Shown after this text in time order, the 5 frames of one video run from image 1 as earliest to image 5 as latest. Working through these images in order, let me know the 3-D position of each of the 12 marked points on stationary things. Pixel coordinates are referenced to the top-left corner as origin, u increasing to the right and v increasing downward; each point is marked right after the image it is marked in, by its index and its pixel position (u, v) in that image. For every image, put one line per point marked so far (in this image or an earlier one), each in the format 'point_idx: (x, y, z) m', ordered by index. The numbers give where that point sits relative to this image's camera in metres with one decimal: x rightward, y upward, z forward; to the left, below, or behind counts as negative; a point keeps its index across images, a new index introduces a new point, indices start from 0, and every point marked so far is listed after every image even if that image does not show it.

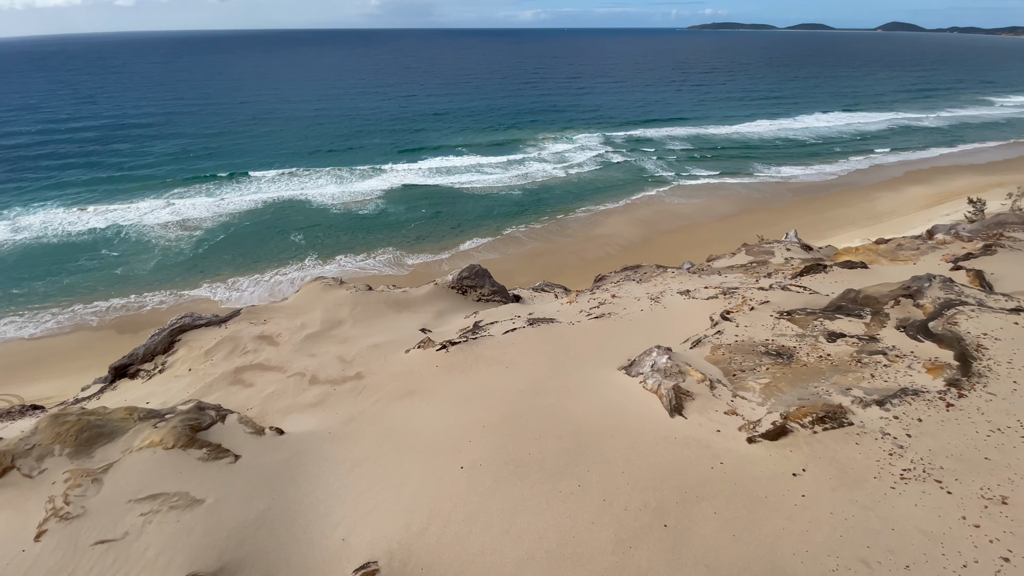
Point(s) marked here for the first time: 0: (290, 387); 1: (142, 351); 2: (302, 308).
0: (-3.6, -1.6, +7.8) m
1: (-7.3, -1.3, +9.6) m
2: (-4.6, -0.4, +10.5) m
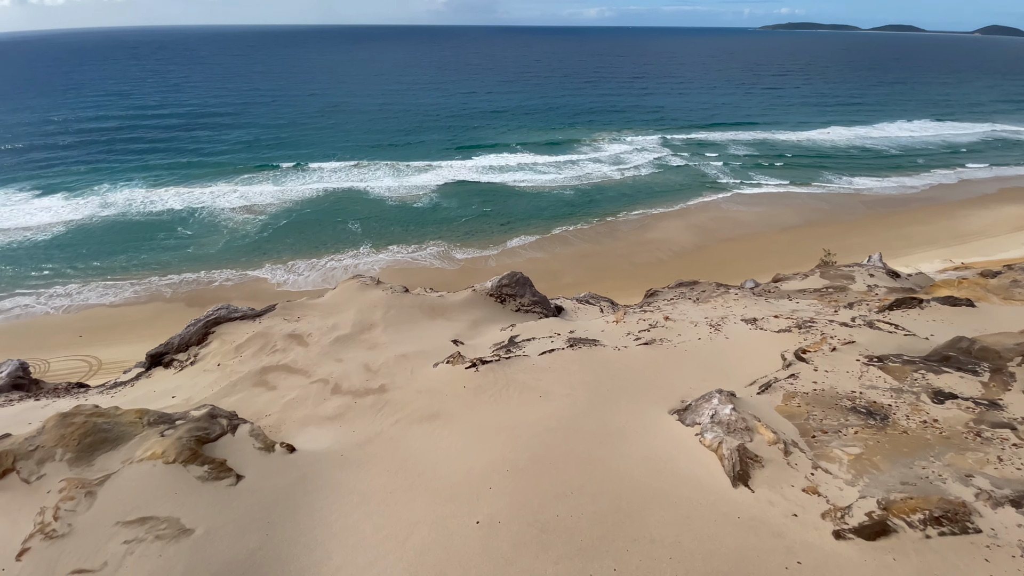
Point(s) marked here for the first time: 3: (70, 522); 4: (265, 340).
0: (-3.0, -1.6, +7.4) m
1: (-6.6, -1.0, +9.5) m
2: (-3.7, -0.4, +10.1) m
3: (-3.9, -2.0, +4.2) m
4: (-4.6, -1.0, +9.1) m
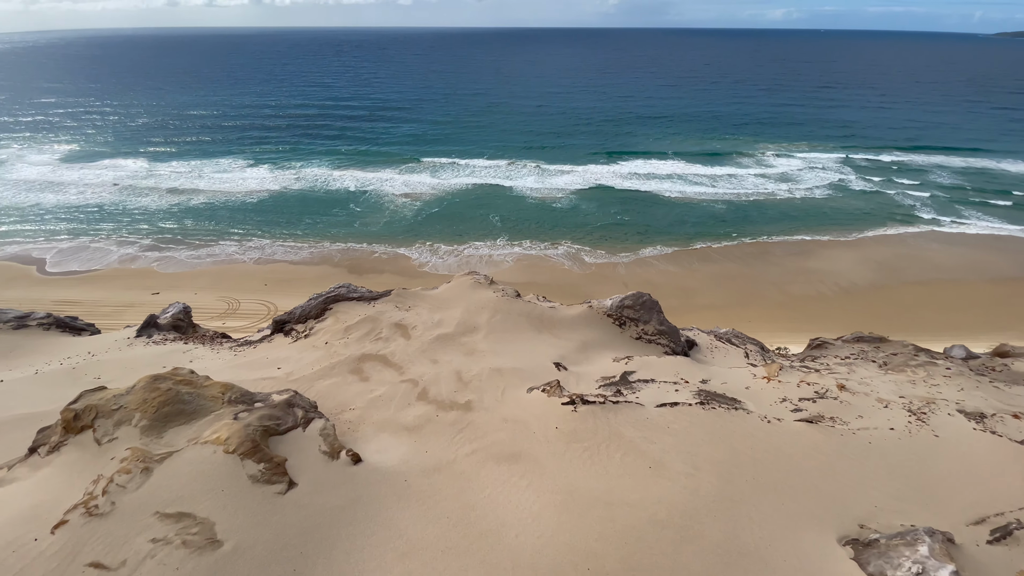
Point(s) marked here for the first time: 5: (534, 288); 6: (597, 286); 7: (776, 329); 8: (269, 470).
0: (-1.6, -1.5, +6.8) m
1: (-4.4, -0.5, +9.8) m
2: (-1.3, -0.3, +9.7) m
3: (-3.3, -1.7, +4.0) m
4: (-2.6, -0.7, +8.9) m
5: (+0.8, 0.0, +19.9) m
6: (+3.3, +0.3, +20.2) m
7: (+9.2, -1.5, +16.8) m
8: (-2.3, -1.7, +4.5) m
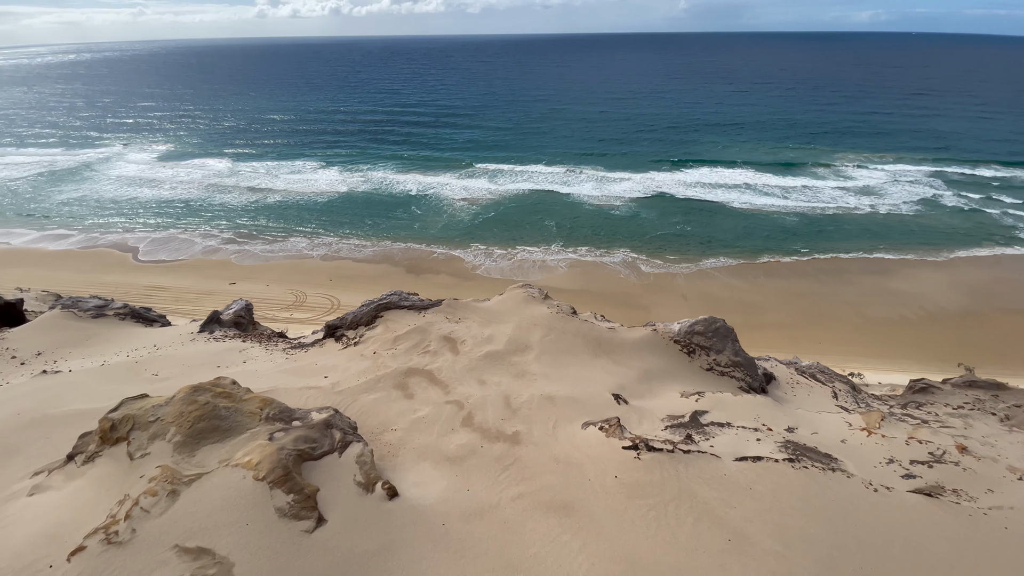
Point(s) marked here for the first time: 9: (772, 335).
0: (-0.9, -1.7, +6.4) m
1: (-3.3, -0.6, +9.7) m
2: (-0.3, -0.5, +9.2) m
3: (-2.9, -1.8, +3.7) m
4: (-1.6, -0.9, +8.5) m
5: (+3.0, -0.5, +19.1) m
6: (+5.5, -0.3, +19.1) m
7: (+11.0, -2.3, +15.1) m
8: (-1.8, -1.9, +4.2) m
9: (+8.9, -1.6, +16.6) m
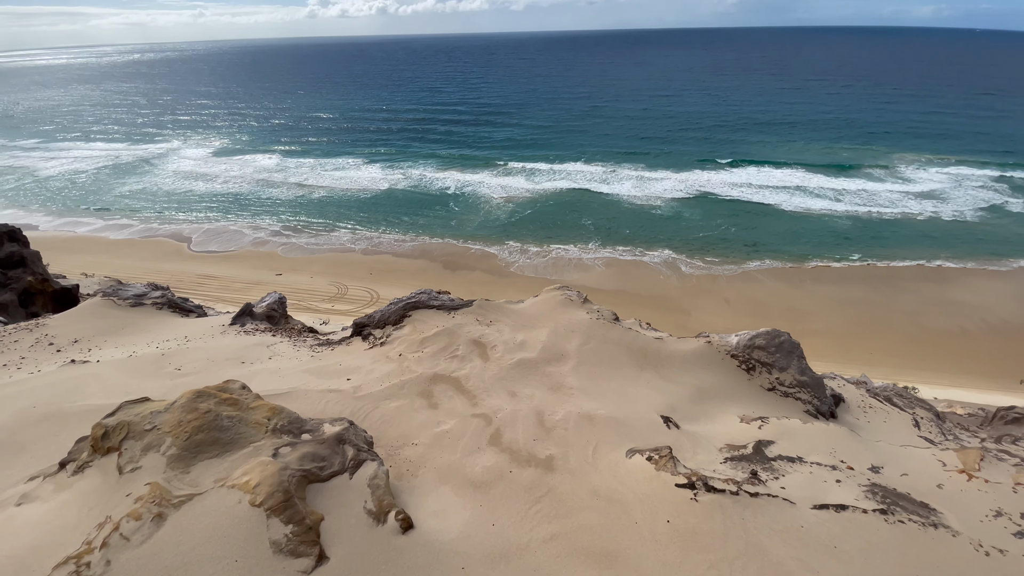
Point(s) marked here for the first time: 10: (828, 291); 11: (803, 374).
0: (-0.5, -1.7, +5.7) m
1: (-2.6, -0.5, +9.2) m
2: (+0.4, -0.6, +8.5) m
3: (-2.7, -1.8, +3.3) m
4: (-1.0, -0.9, +8.0) m
5: (+4.4, -0.6, +18.2) m
6: (+6.9, -0.5, +18.0) m
7: (+12.0, -2.6, +13.6) m
8: (-1.6, -1.9, +3.6) m
9: (+10.0, -1.9, +15.2) m
10: (+12.2, -0.5, +17.6) m
11: (+4.4, -1.3, +7.1) m
